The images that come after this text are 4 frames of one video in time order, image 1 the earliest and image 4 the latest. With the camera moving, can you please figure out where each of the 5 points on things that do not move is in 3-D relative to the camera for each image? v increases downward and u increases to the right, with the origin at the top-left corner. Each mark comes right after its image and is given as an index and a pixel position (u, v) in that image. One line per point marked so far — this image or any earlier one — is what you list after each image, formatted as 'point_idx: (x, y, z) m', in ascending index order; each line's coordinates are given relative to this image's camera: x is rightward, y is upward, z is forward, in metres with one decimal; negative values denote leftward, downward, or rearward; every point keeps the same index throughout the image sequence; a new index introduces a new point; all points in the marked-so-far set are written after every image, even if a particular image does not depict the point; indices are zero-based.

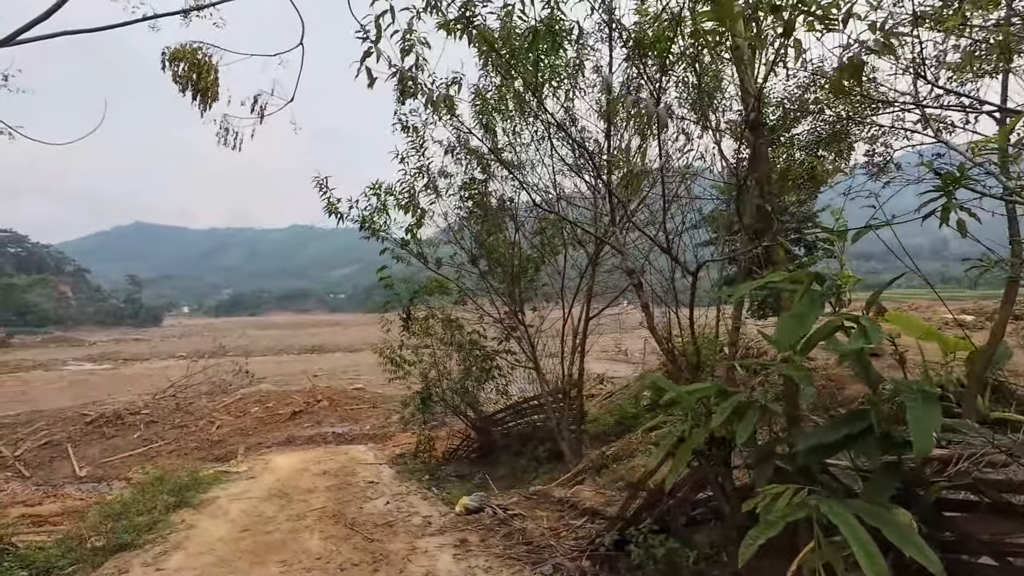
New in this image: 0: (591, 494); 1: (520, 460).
0: (+0.6, -1.7, +4.1) m
1: (+0.1, -2.4, +6.8) m
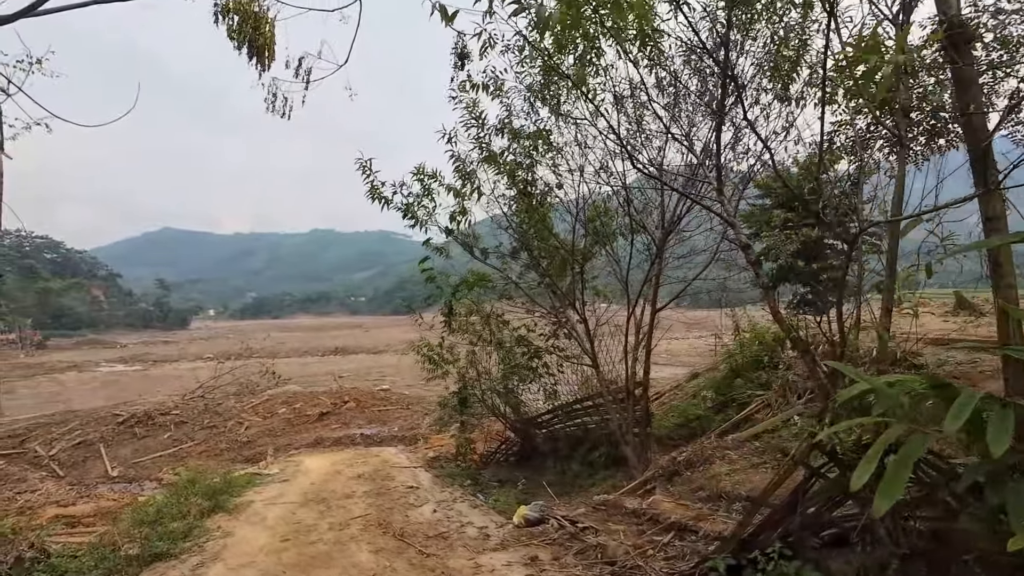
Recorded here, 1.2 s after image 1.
0: (+1.2, -1.6, +3.6) m
1: (+0.7, -2.3, +6.4) m
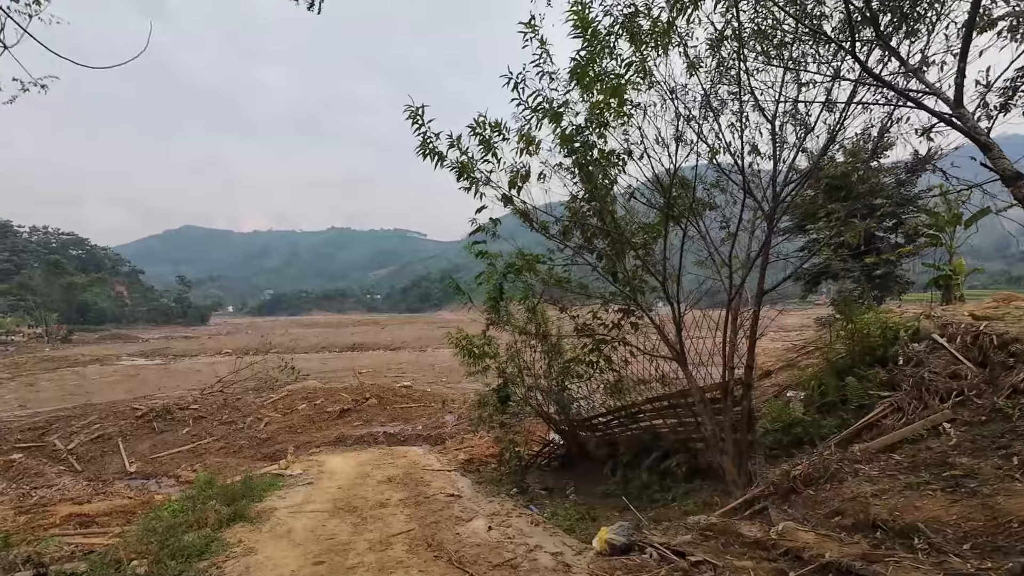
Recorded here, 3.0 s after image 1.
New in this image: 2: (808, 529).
0: (+1.7, -1.4, +2.9) m
1: (+1.4, -2.1, +5.6) m
2: (+1.8, -1.4, +3.0) m
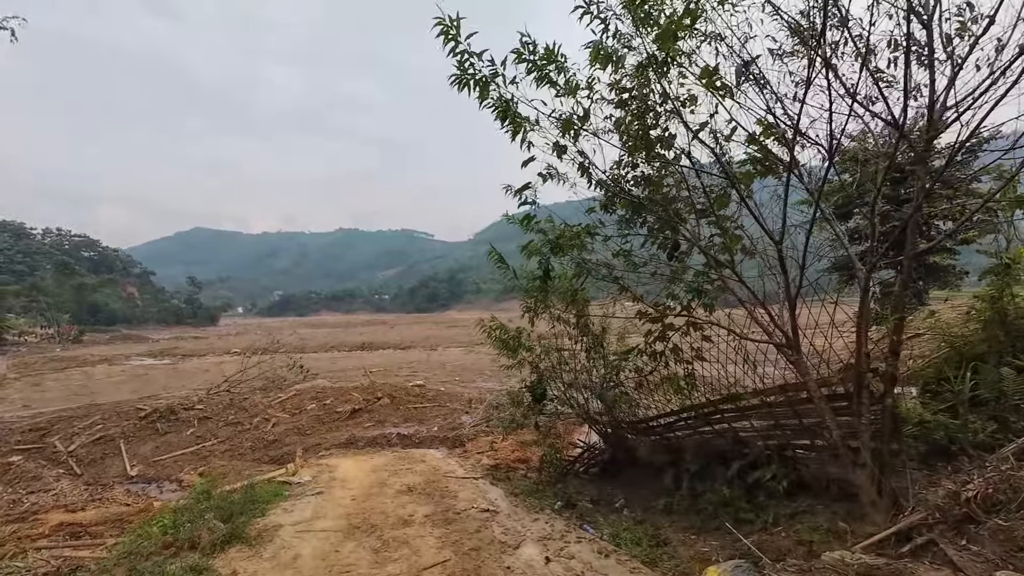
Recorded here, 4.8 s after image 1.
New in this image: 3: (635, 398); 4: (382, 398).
0: (+2.1, -1.2, +1.9) m
1: (+1.8, -1.9, +4.7) m
2: (+2.2, -1.2, +2.0) m
3: (+1.3, -1.1, +5.0) m
4: (-3.1, -2.7, +12.2) m
